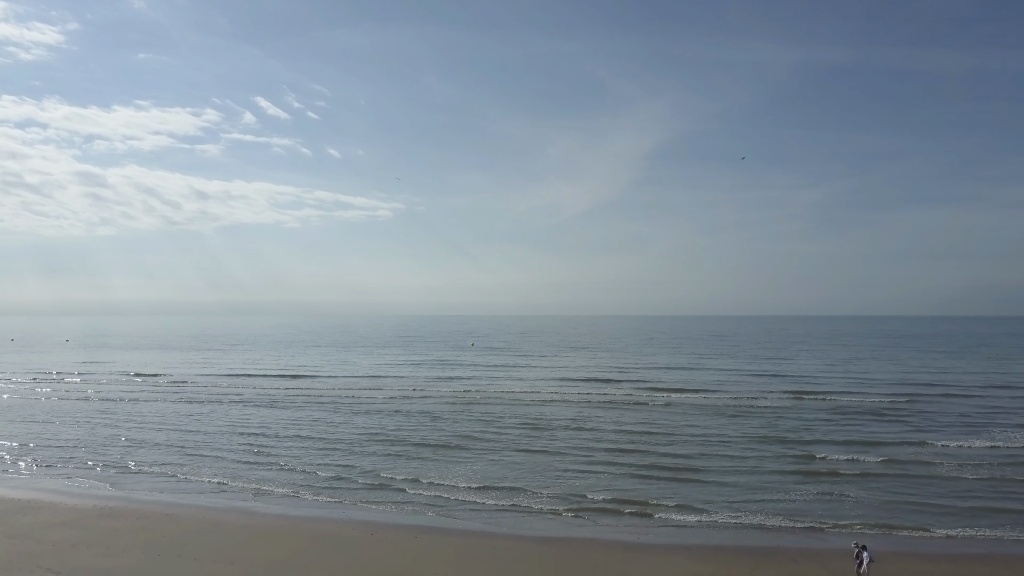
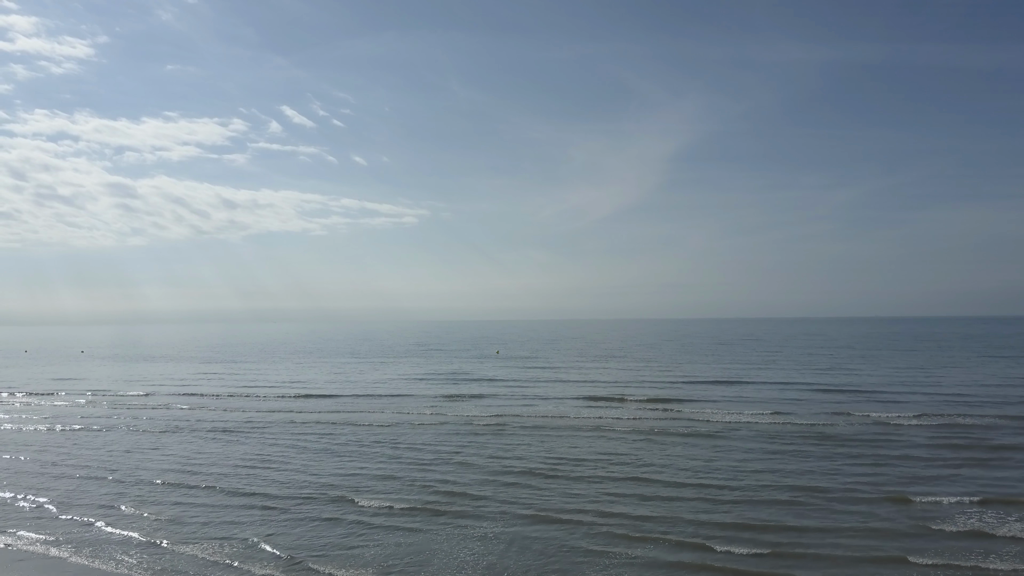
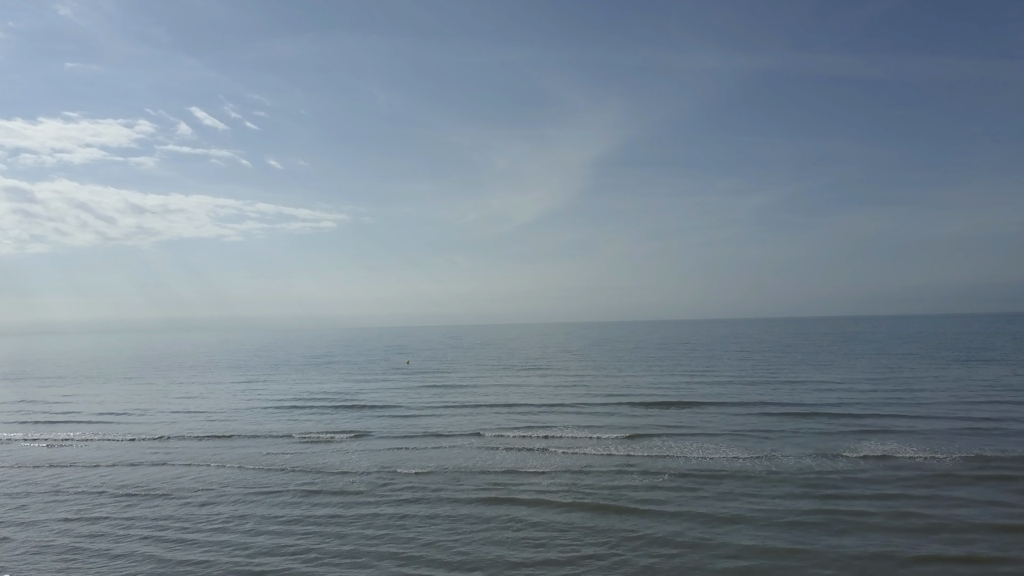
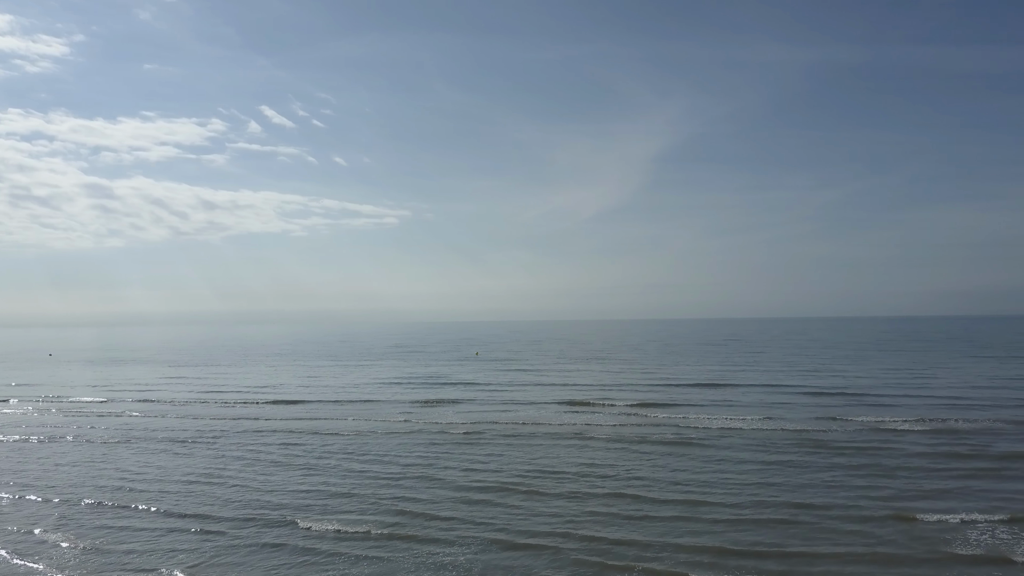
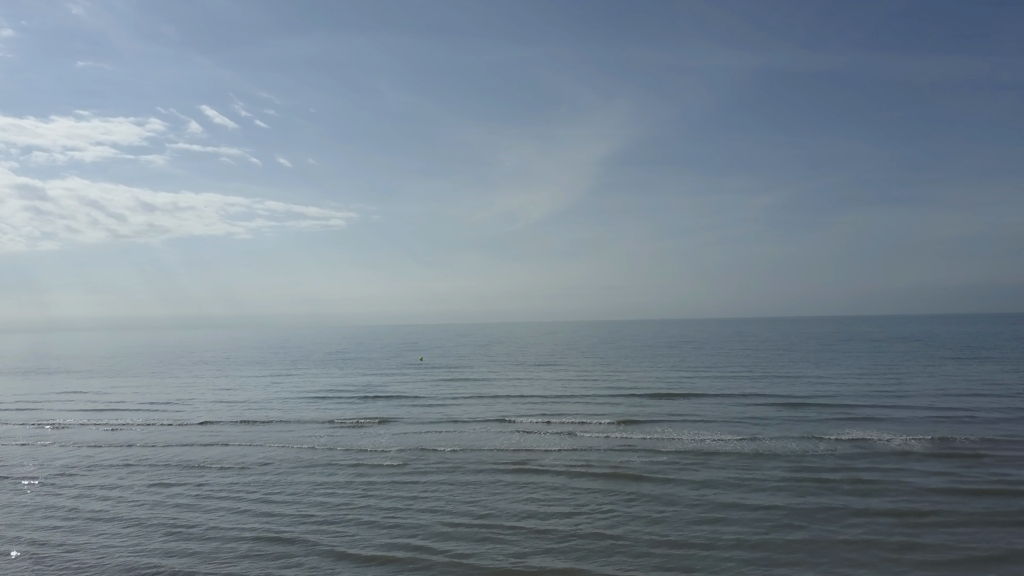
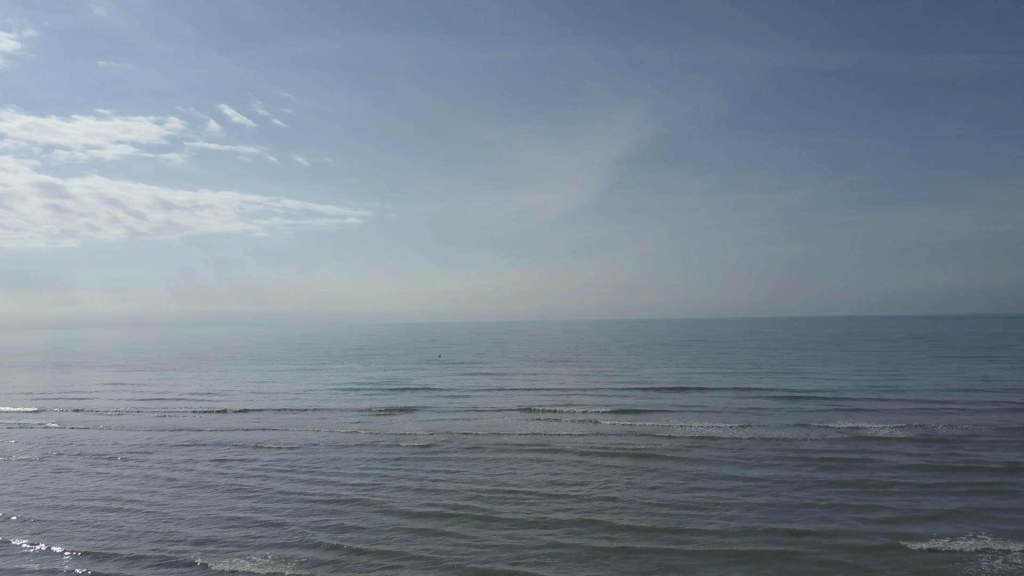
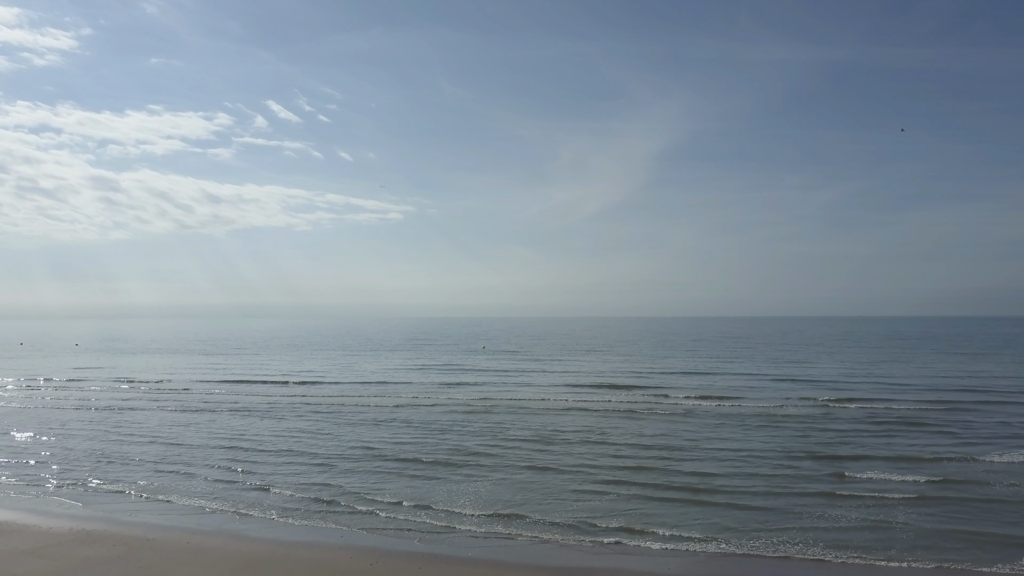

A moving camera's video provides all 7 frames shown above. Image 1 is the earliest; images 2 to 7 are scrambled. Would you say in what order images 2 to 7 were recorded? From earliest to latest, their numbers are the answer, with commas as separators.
7, 2, 4, 6, 5, 3
